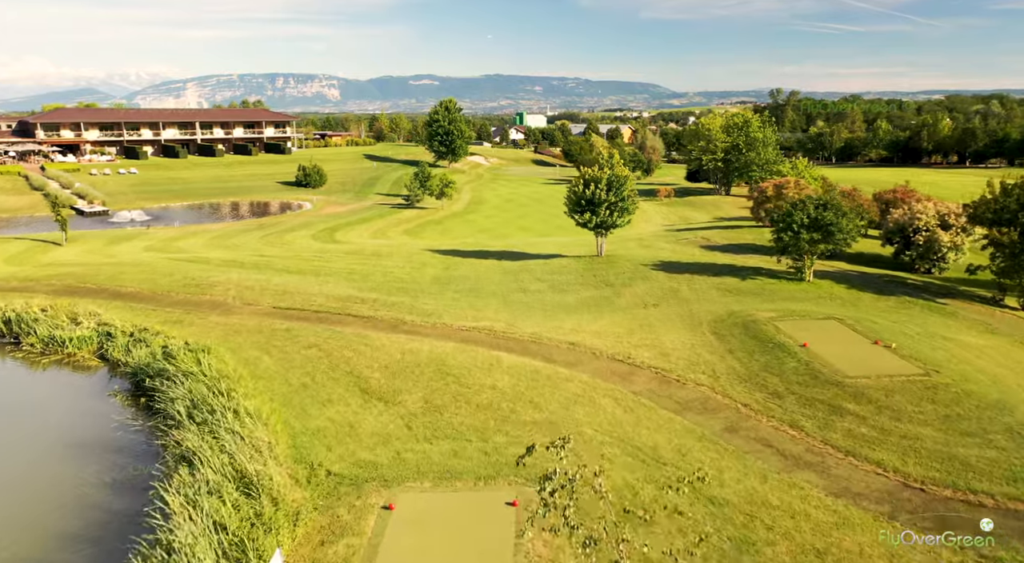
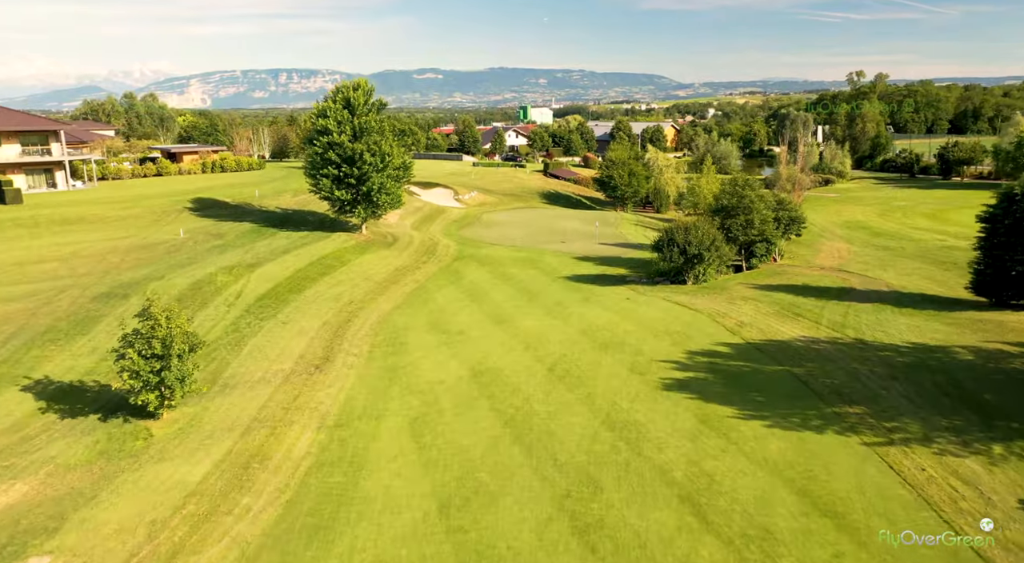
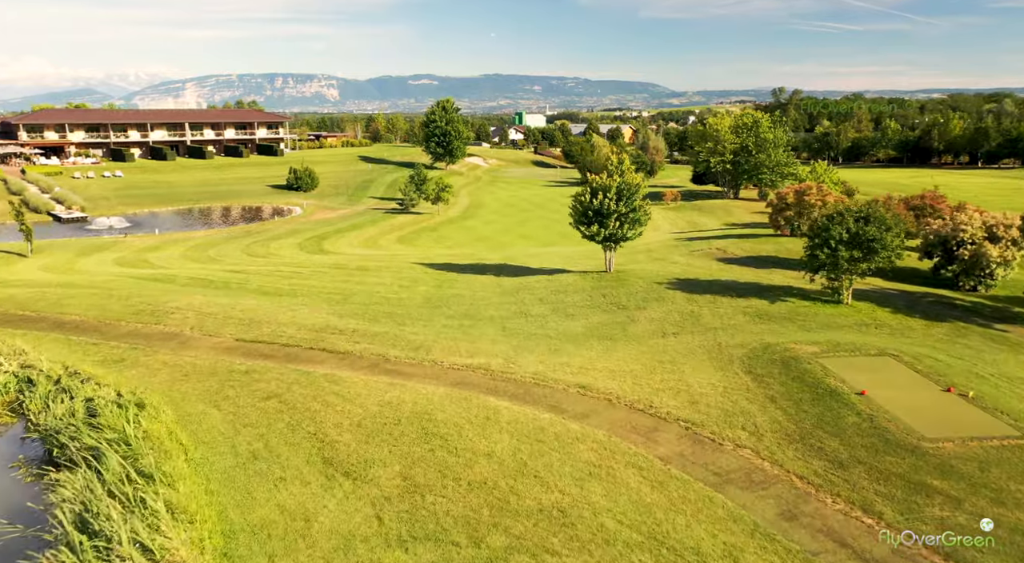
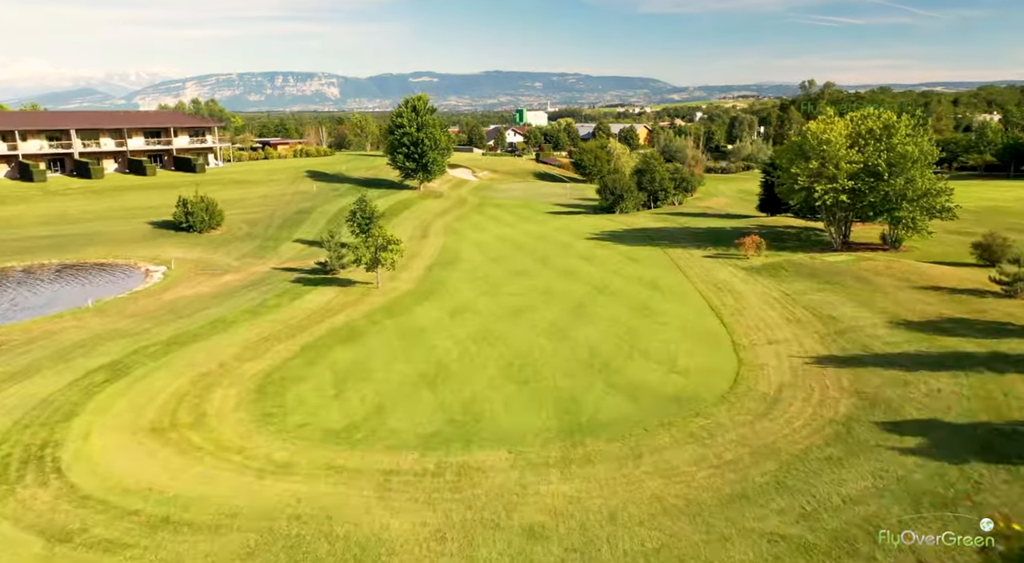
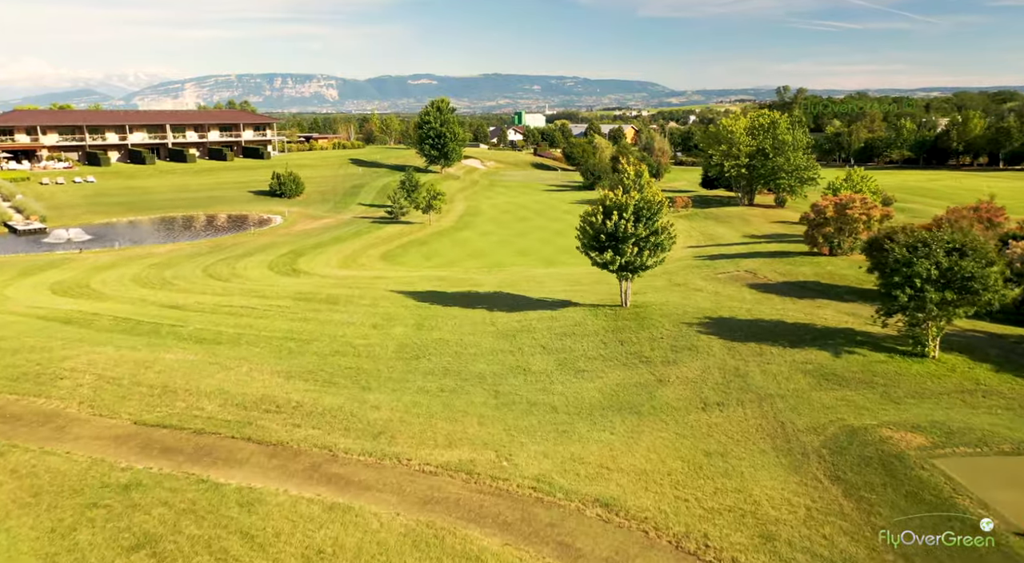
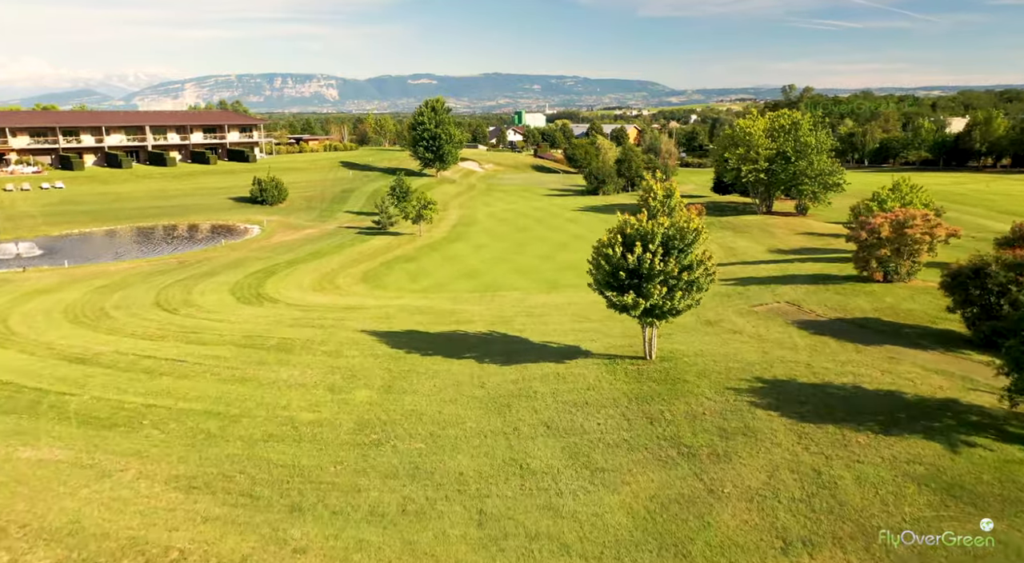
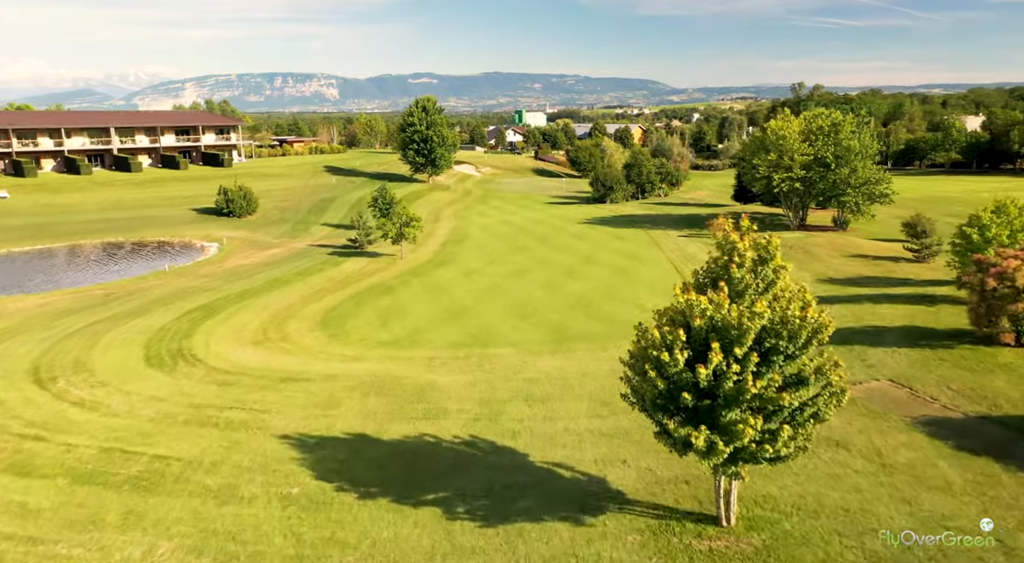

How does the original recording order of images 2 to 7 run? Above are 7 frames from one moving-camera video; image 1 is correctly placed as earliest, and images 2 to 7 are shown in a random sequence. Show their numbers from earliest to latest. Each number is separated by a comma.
3, 5, 6, 7, 4, 2
